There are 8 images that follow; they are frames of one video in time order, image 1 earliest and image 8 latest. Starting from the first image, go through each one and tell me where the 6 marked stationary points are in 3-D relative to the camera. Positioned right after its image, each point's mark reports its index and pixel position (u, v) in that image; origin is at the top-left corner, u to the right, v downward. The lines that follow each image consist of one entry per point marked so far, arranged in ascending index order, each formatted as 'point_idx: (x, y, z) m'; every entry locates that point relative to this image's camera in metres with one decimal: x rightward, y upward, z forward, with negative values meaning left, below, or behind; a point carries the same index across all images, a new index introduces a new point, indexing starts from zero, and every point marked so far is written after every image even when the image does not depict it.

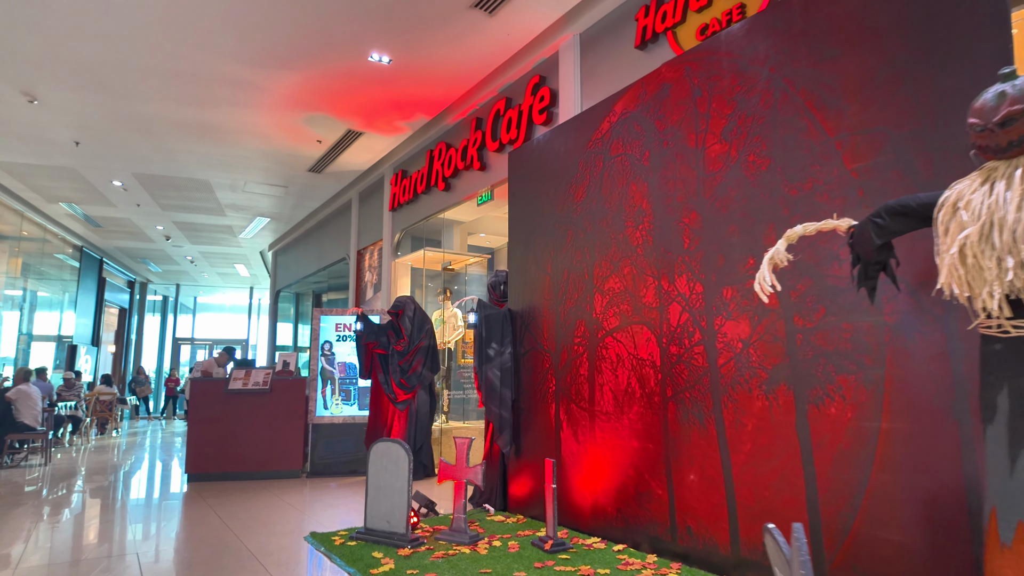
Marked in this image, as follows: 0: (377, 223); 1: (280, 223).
0: (-1.9, +0.9, +8.8) m
1: (-4.3, +1.2, +11.8) m
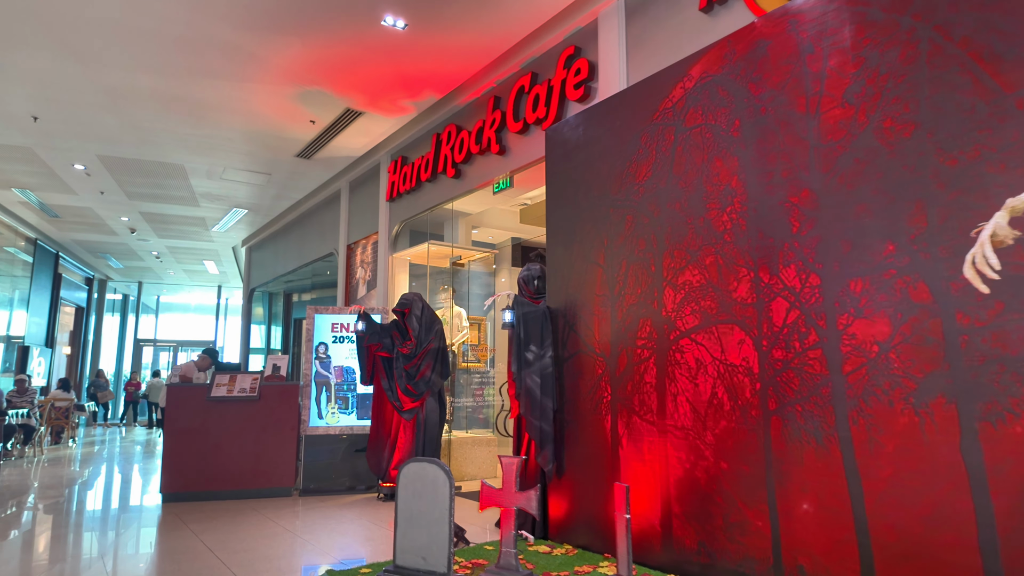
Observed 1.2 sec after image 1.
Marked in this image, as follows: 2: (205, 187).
0: (-1.8, +0.9, +8.1) m
1: (-4.4, +1.2, +10.9) m
2: (-4.4, +1.4, +9.0) m
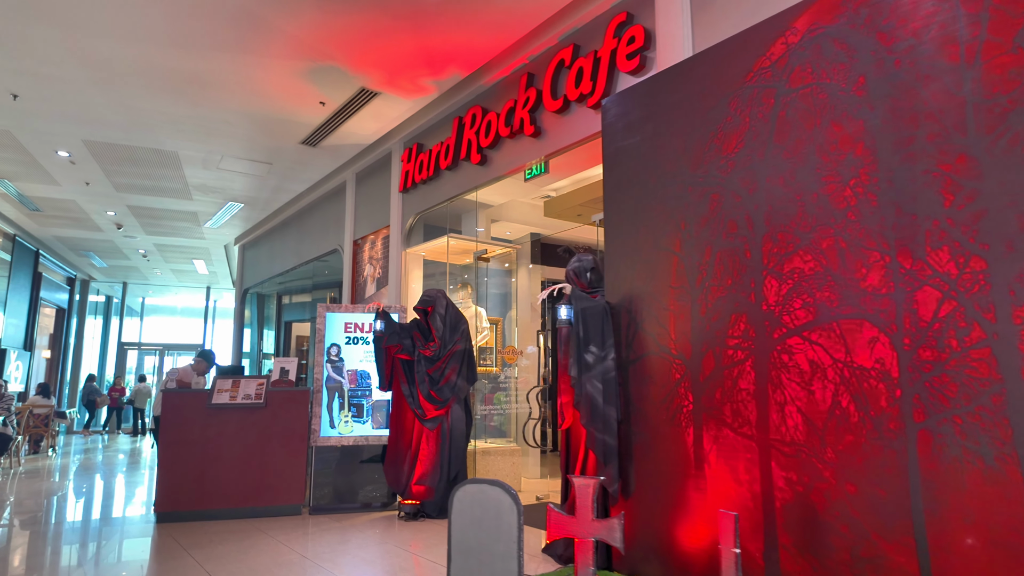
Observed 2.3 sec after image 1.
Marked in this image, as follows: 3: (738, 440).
0: (-1.6, +1.0, +7.5) m
1: (-4.2, +1.2, +10.3) m
2: (-4.2, +1.5, +8.4) m
3: (+1.1, -0.7, +3.0) m
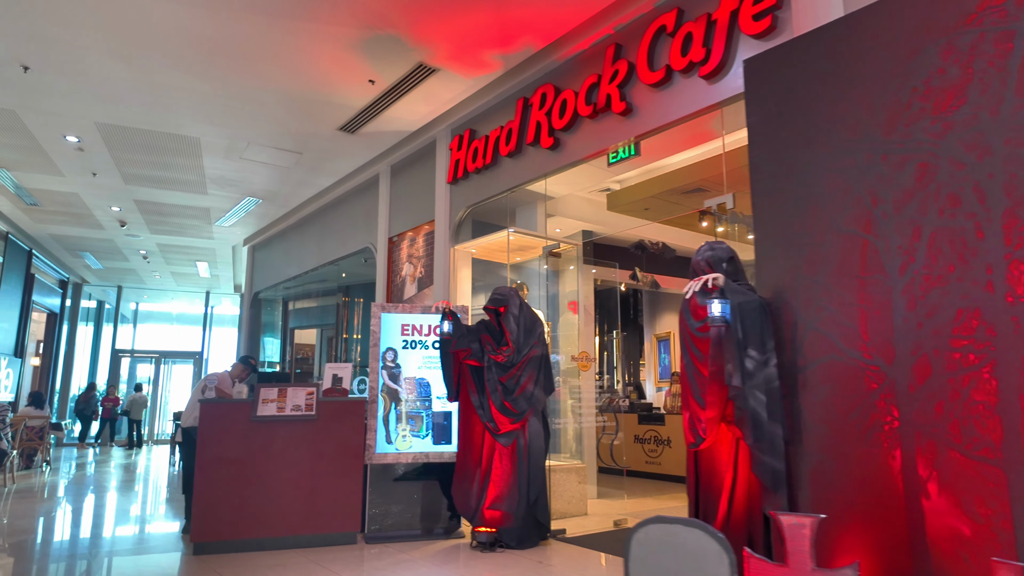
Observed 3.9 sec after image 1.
0: (-1.0, +1.0, +6.9) m
1: (-3.7, +1.2, +9.7) m
2: (-3.6, +1.5, +7.7) m
3: (+1.7, -0.7, +2.4) m
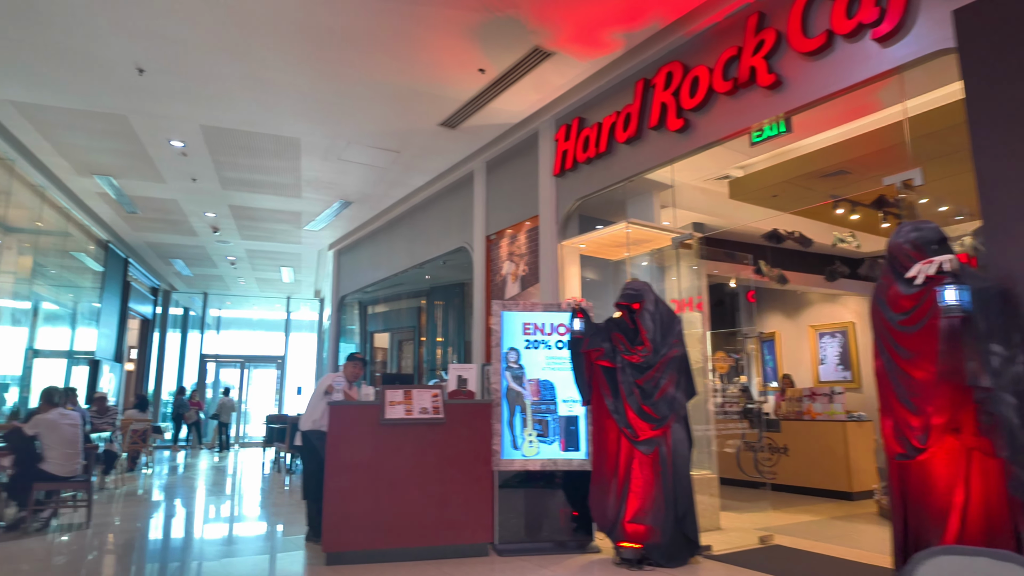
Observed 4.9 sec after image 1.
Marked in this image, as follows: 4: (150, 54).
0: (+0.1, +1.0, +6.6) m
1: (-2.3, +1.2, +9.6) m
2: (-2.4, +1.4, +7.7) m
3: (+2.5, -0.6, +1.8) m
4: (-2.9, +1.9, +5.1) m
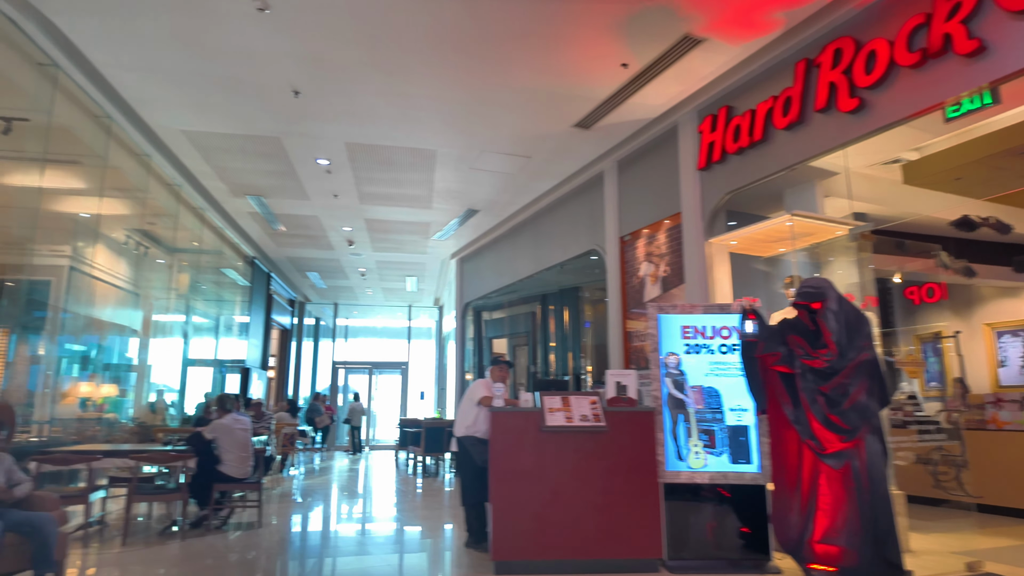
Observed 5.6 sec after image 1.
0: (+1.5, +0.9, +6.3) m
1: (-0.4, +1.1, +9.7) m
2: (-0.8, +1.3, +7.8) m
3: (+3.1, -0.5, +1.3) m
4: (-1.8, +1.8, +5.3) m
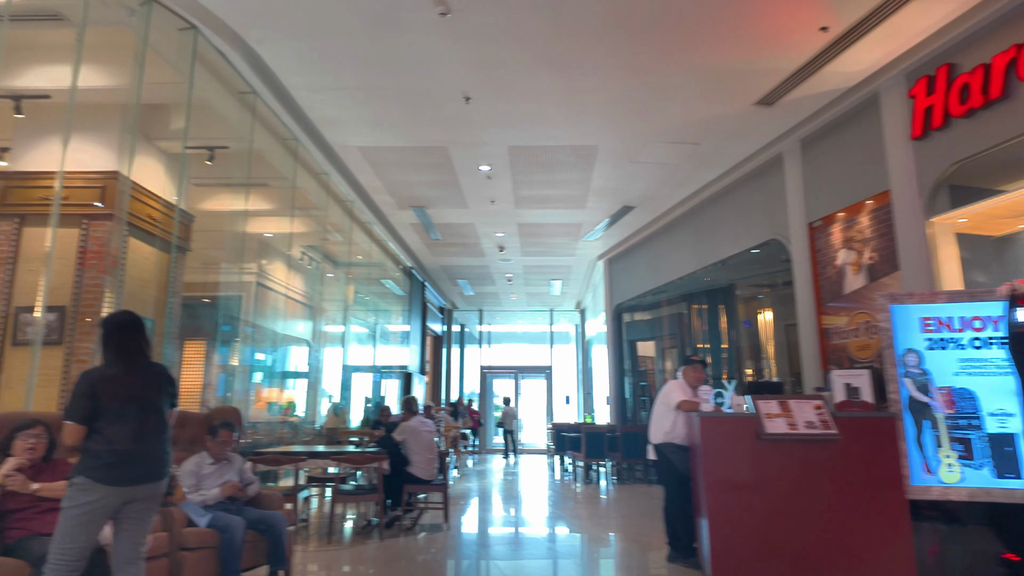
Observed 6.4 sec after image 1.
0: (+3.2, +1.0, +5.7) m
1: (+1.9, +1.1, +9.3) m
2: (+1.1, +1.3, +7.5) m
3: (+3.8, -0.3, +0.3) m
4: (-0.3, +1.8, +5.3) m
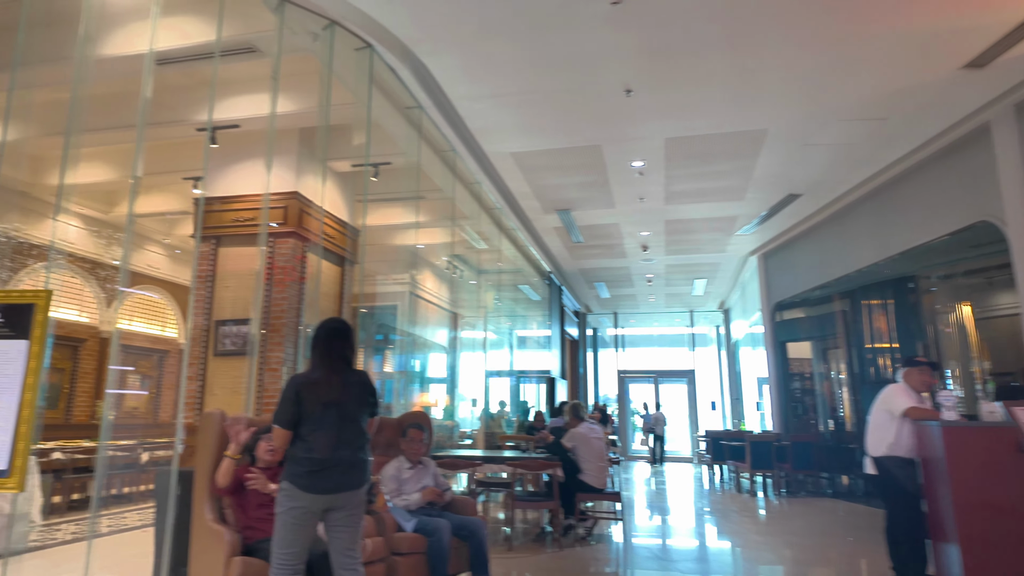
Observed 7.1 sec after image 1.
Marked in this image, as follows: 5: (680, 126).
0: (+4.5, +1.2, +4.8) m
1: (+4.0, +1.1, +8.6) m
2: (+2.9, +1.4, +7.0) m
3: (+4.2, -0.2, -0.6) m
4: (+1.0, +1.8, +5.1) m
5: (+1.6, +1.6, +6.1) m
